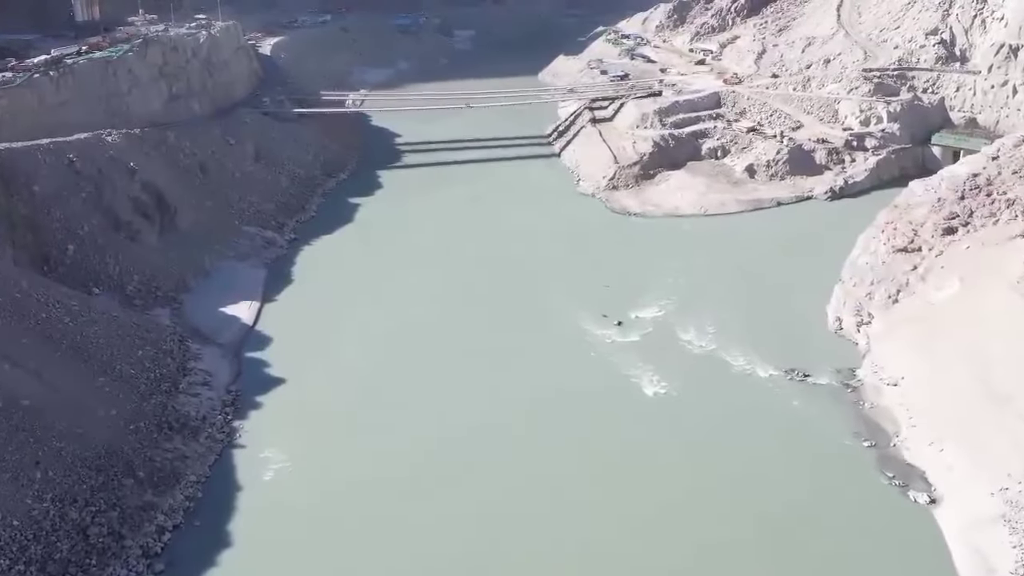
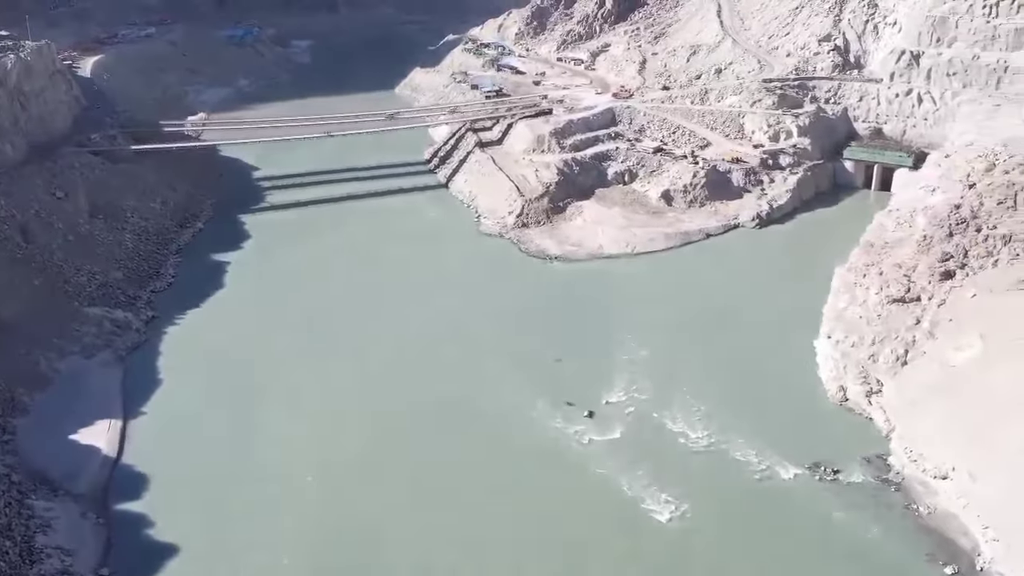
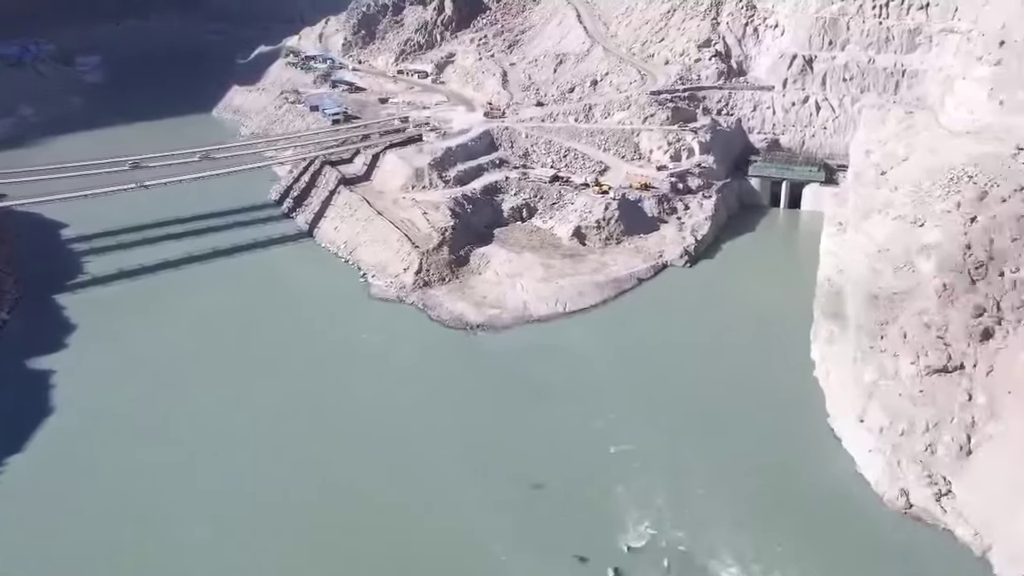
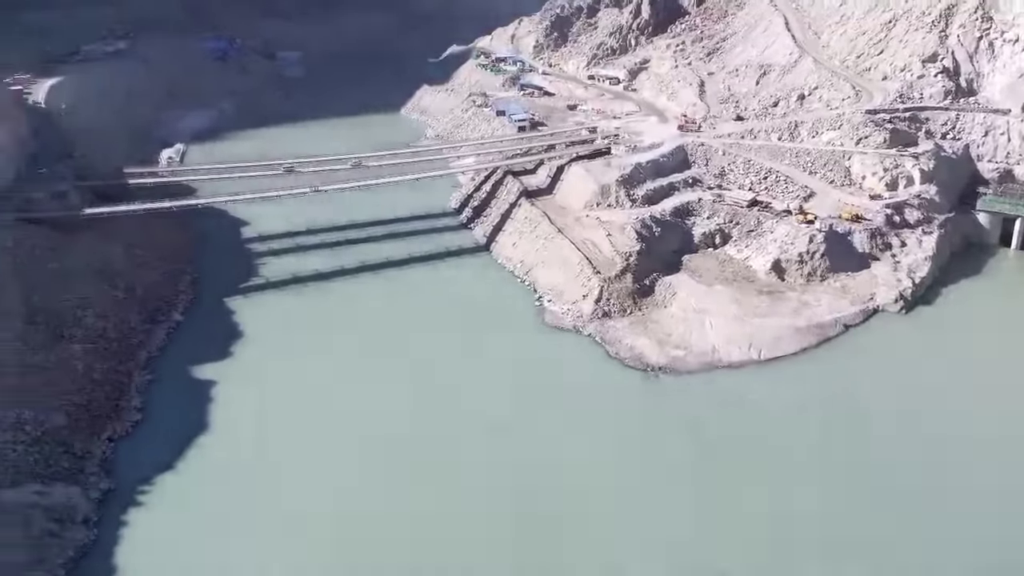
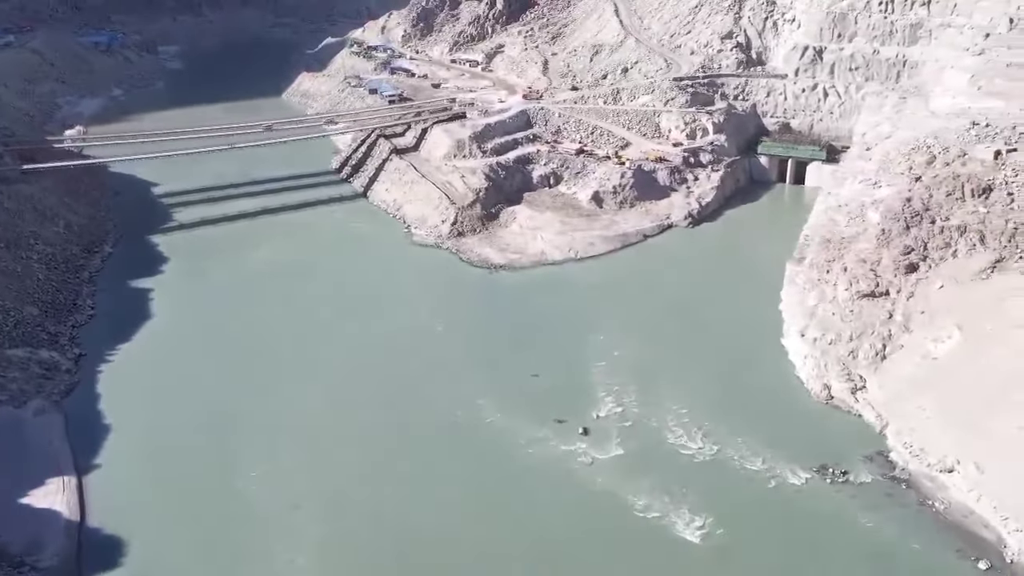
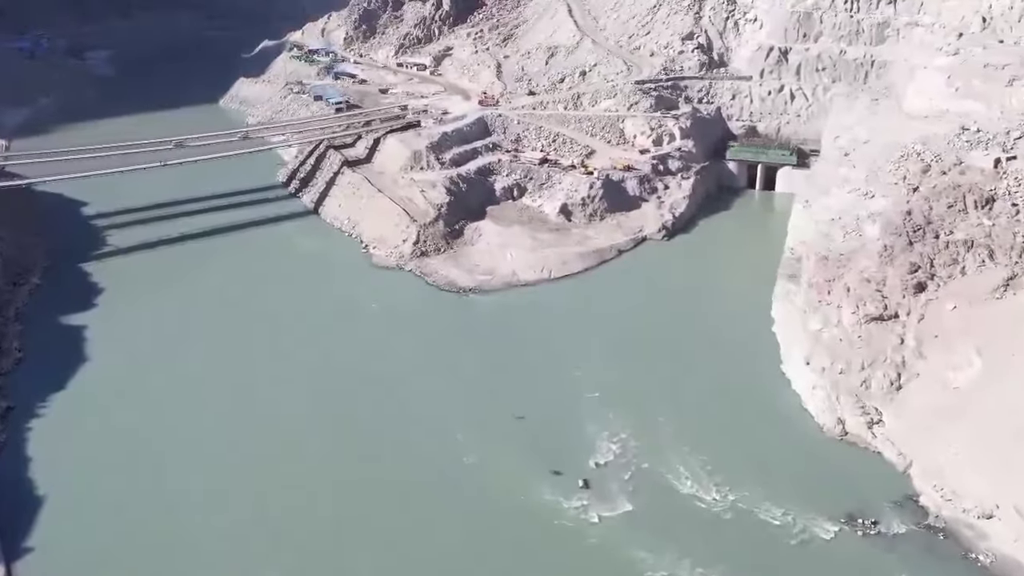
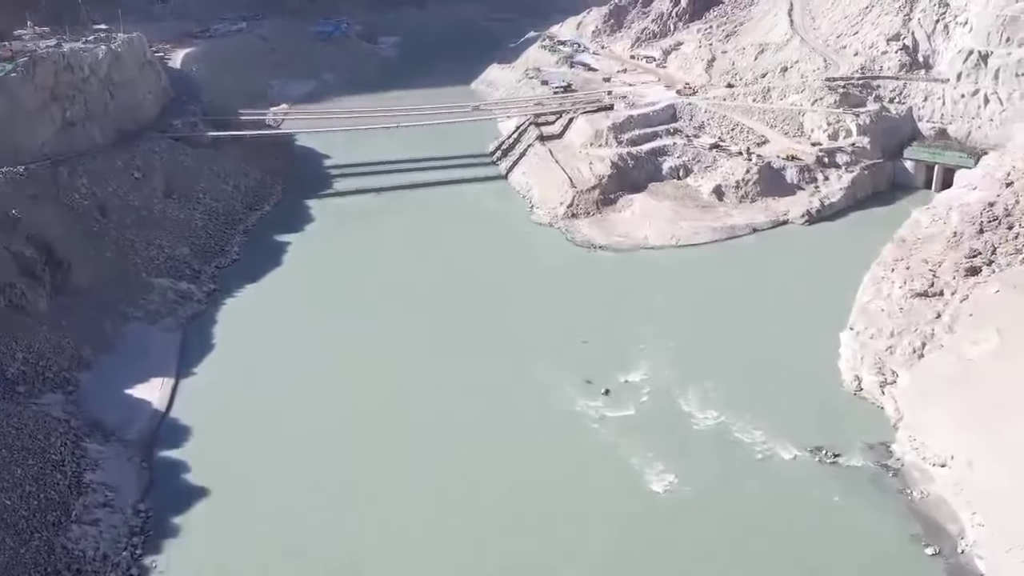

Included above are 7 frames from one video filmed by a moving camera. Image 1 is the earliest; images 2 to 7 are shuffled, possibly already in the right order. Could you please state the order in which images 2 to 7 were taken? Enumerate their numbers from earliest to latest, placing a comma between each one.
7, 2, 5, 6, 3, 4
